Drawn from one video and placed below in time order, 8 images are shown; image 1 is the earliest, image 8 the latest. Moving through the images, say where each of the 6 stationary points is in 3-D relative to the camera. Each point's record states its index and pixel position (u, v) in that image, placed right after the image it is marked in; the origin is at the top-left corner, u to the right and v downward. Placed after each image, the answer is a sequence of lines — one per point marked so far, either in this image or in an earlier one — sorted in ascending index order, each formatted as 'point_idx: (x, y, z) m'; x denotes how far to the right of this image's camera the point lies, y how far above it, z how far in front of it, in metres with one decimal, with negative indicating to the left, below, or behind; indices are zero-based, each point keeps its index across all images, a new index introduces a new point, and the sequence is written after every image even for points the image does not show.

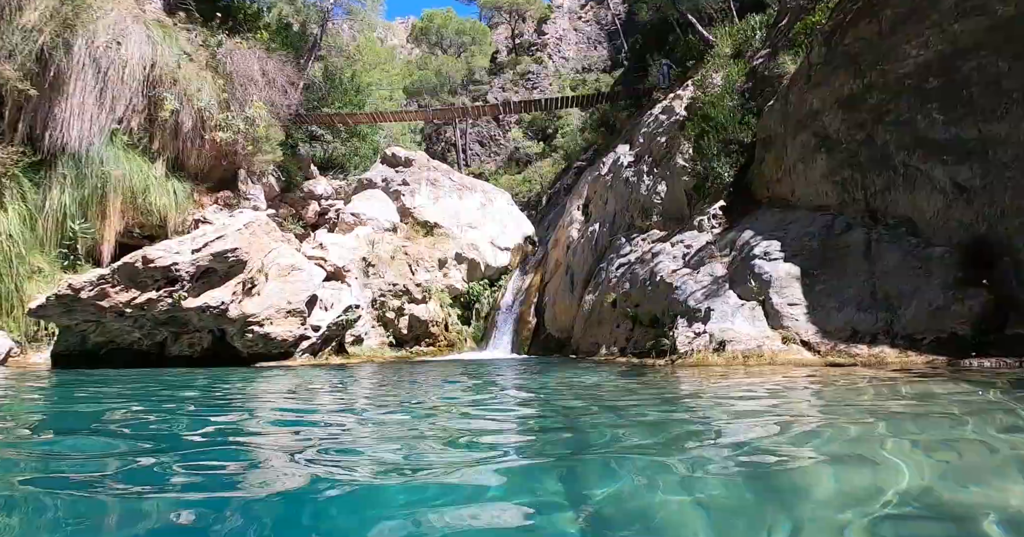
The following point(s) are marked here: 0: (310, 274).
0: (-4.3, -0.1, +13.2) m
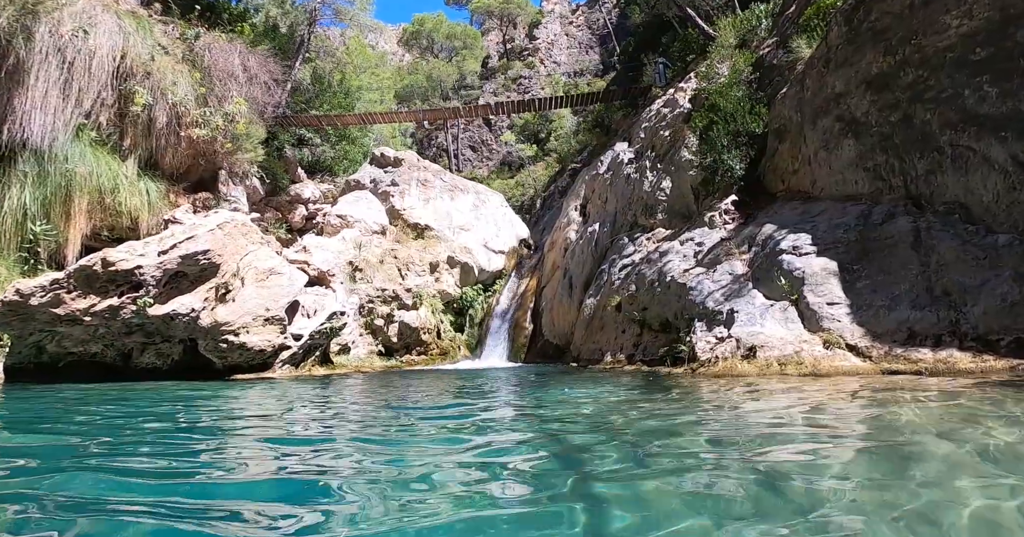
0: (-4.3, -0.2, +12.2) m
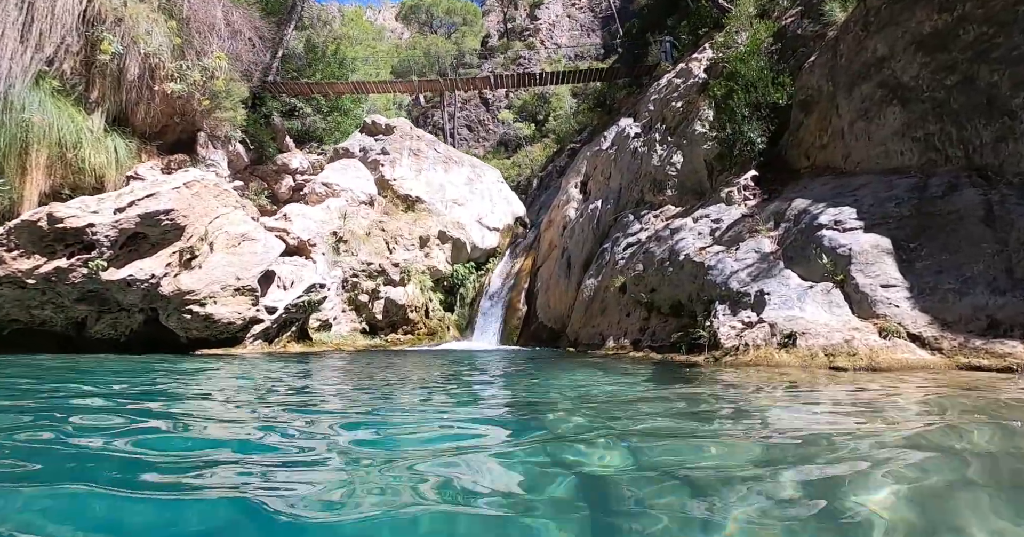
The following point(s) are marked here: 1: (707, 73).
0: (-4.4, +0.4, +11.1) m
1: (+4.2, +4.2, +13.3) m
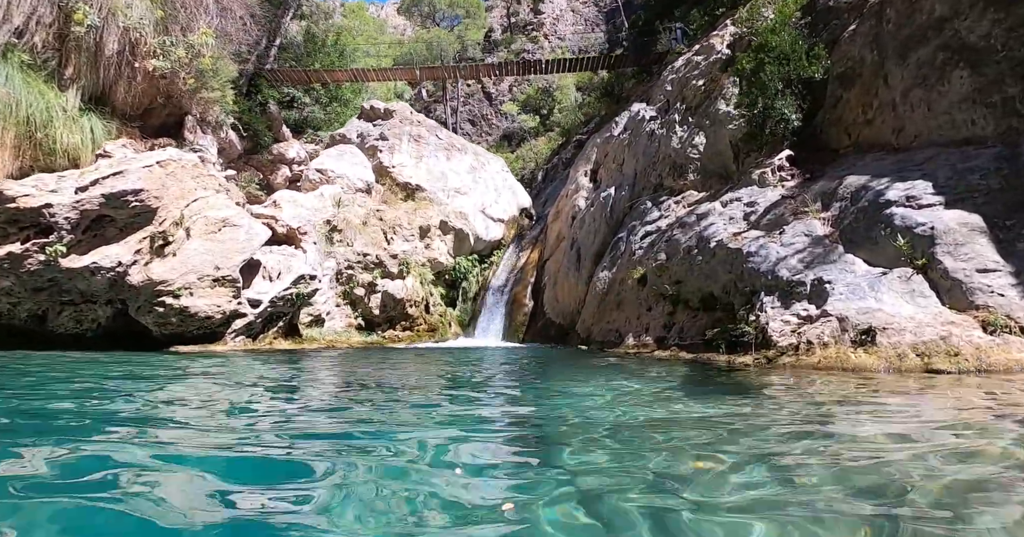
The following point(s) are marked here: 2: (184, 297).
0: (-4.3, +0.6, +10.1) m
1: (+4.4, +4.4, +12.3) m
2: (-4.9, -0.4, +9.2) m
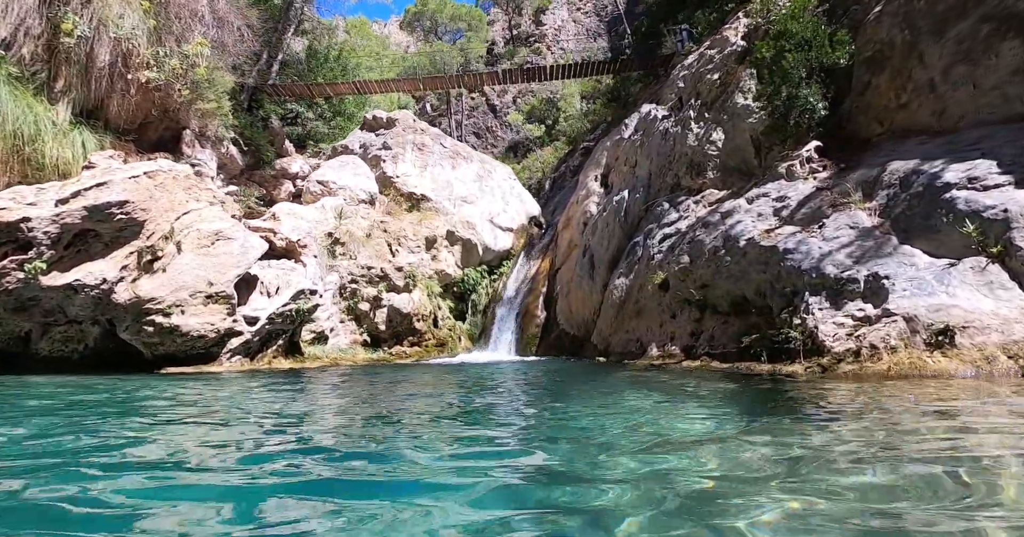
0: (-4.1, +0.4, +9.6) m
1: (+4.4, +4.3, +11.7) m
2: (-4.7, -0.6, +8.6) m
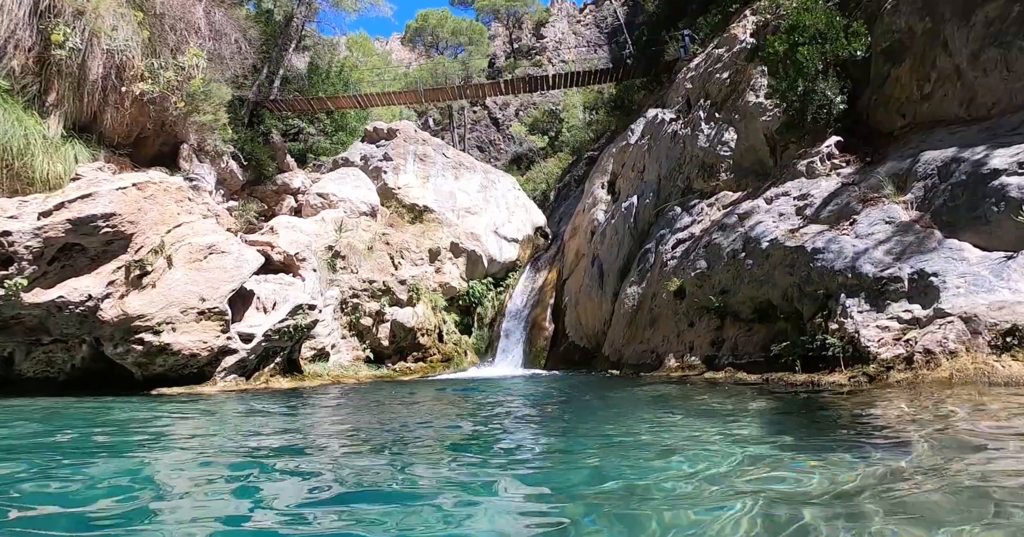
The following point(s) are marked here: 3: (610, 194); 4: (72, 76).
0: (-4.0, +0.1, +9.2) m
1: (+4.5, +4.2, +11.3) m
2: (-4.6, -0.9, +8.2) m
3: (+2.2, +1.7, +13.9) m
4: (-8.4, +3.7, +11.8) m
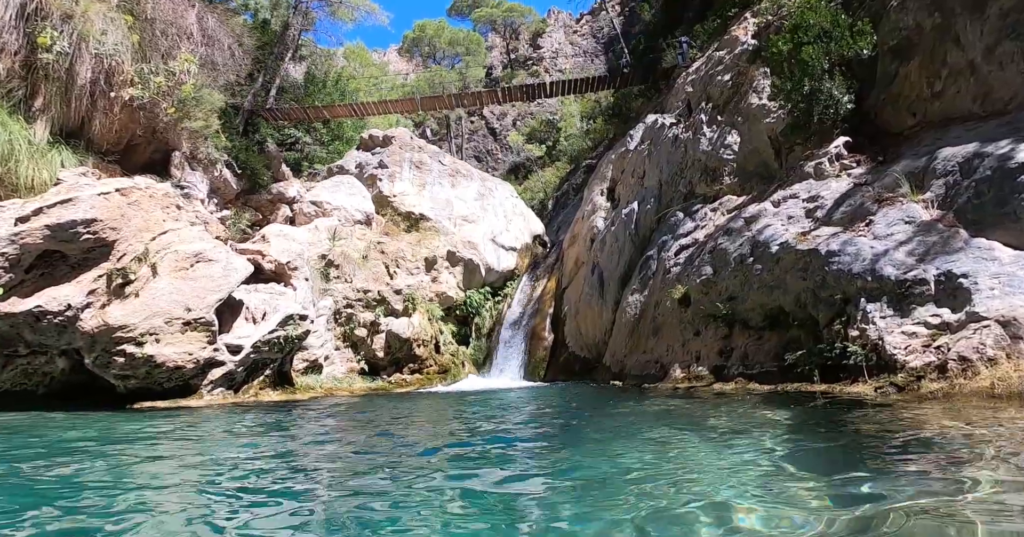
0: (-4.1, 0.0, +8.8) m
1: (+4.4, +4.1, +11.1) m
2: (-4.6, -1.0, +7.9) m
3: (+2.2, +1.5, +13.6) m
4: (-8.5, +3.5, +11.5) m
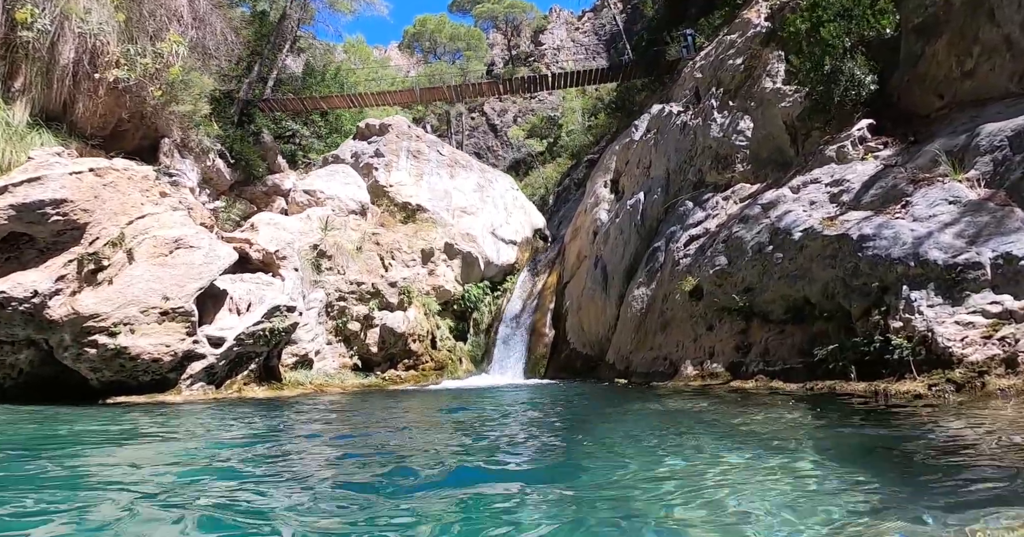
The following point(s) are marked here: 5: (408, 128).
0: (-4.1, +0.2, +8.3) m
1: (+4.5, +4.2, +10.5) m
2: (-4.6, -0.8, +7.3) m
3: (+2.2, +1.7, +13.1) m
4: (-8.4, +3.7, +11.0) m
5: (-2.8, +3.8, +16.7) m
